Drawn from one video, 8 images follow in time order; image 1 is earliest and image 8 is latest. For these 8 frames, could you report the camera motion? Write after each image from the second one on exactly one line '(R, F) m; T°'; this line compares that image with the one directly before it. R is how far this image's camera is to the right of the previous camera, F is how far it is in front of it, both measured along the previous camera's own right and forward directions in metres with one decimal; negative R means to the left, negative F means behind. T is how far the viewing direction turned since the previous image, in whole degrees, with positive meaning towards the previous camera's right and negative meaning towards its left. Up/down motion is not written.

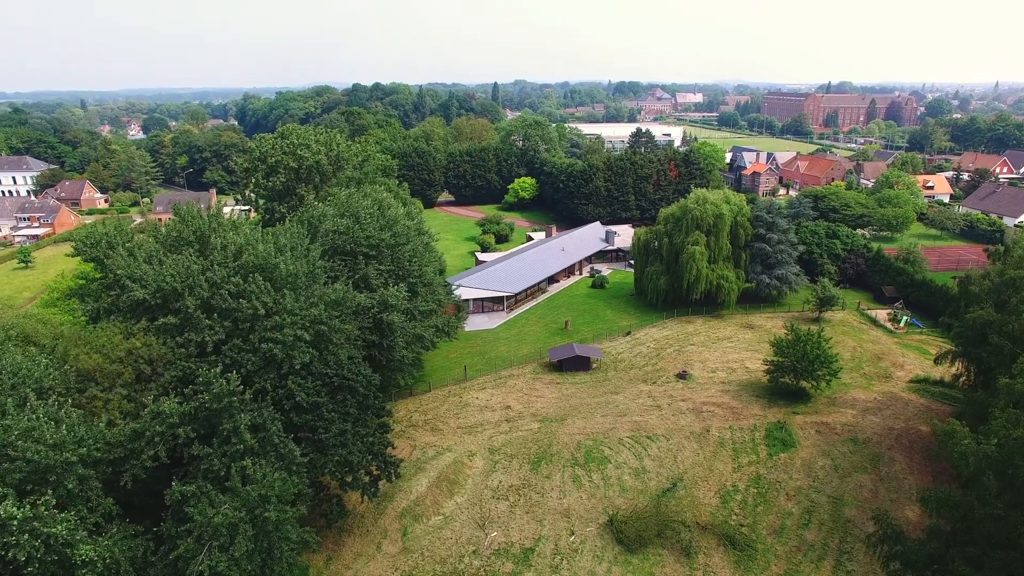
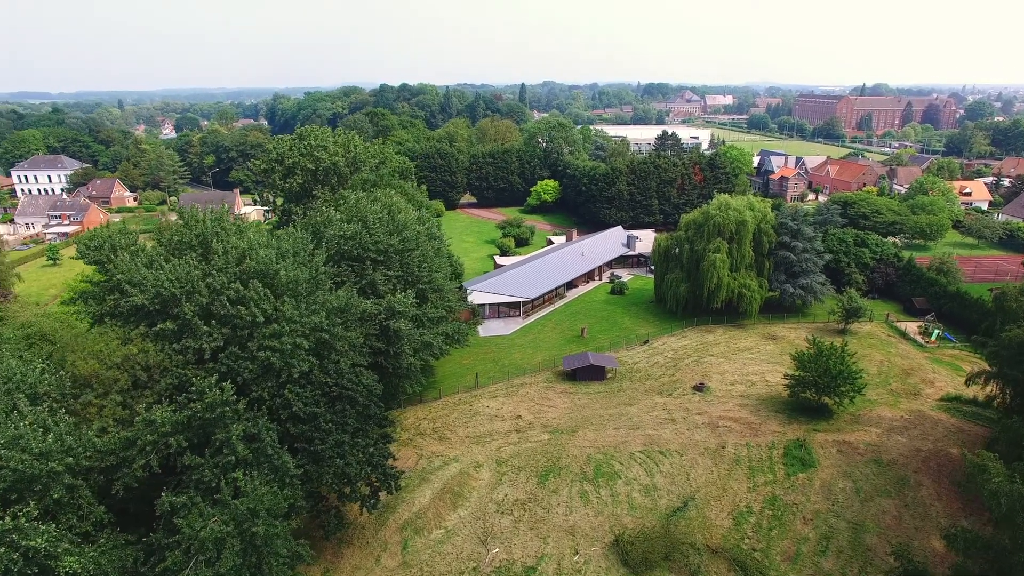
(+0.7, +0.7) m; -2°
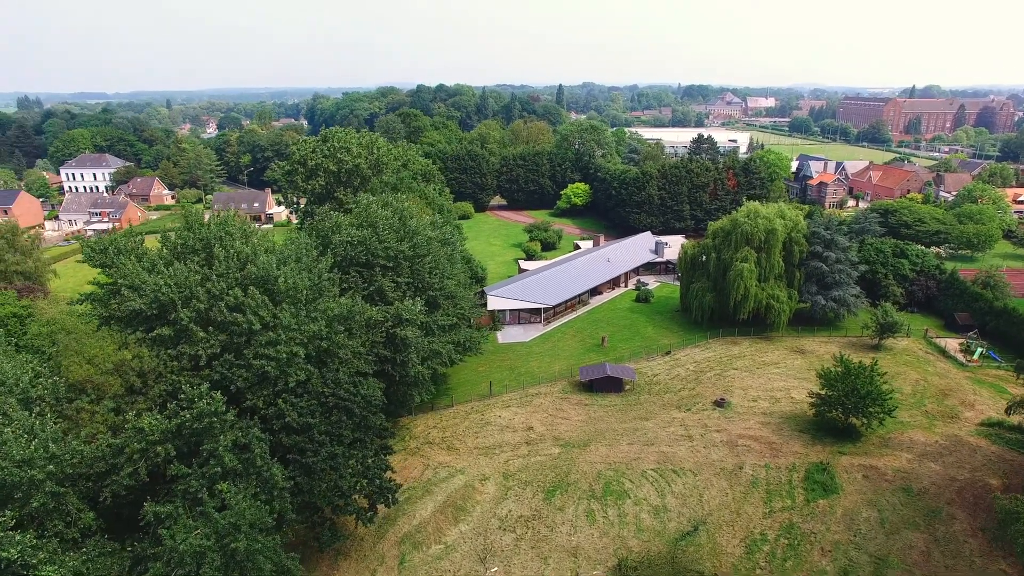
(+1.1, +0.8) m; -3°
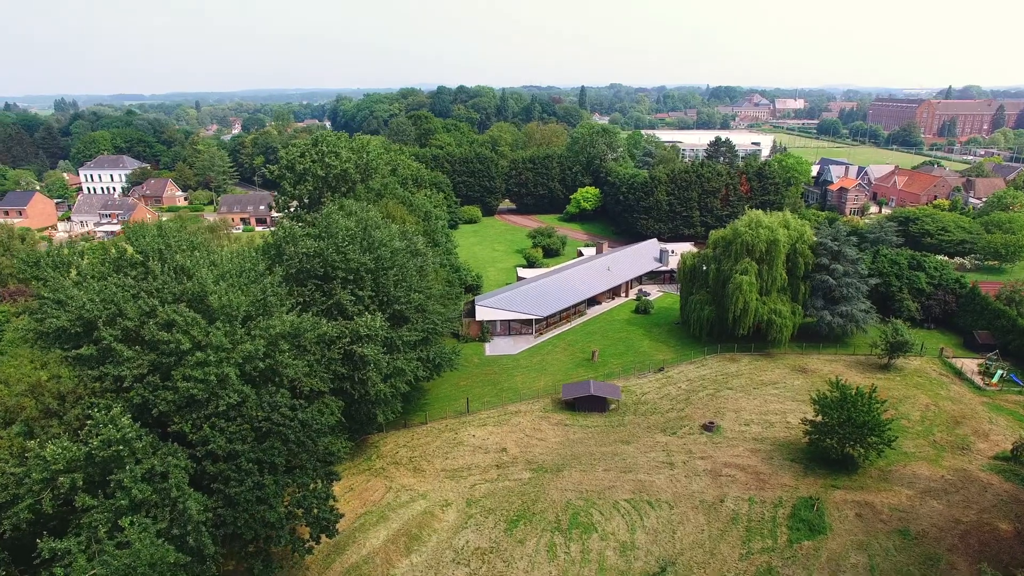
(+2.5, +1.7) m; -3°
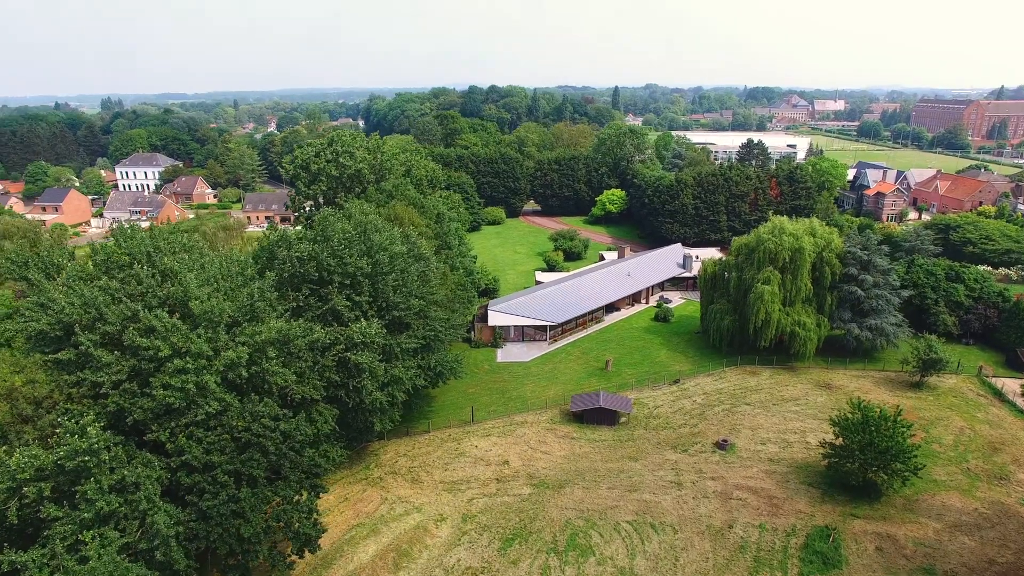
(+1.2, +1.1) m; -3°
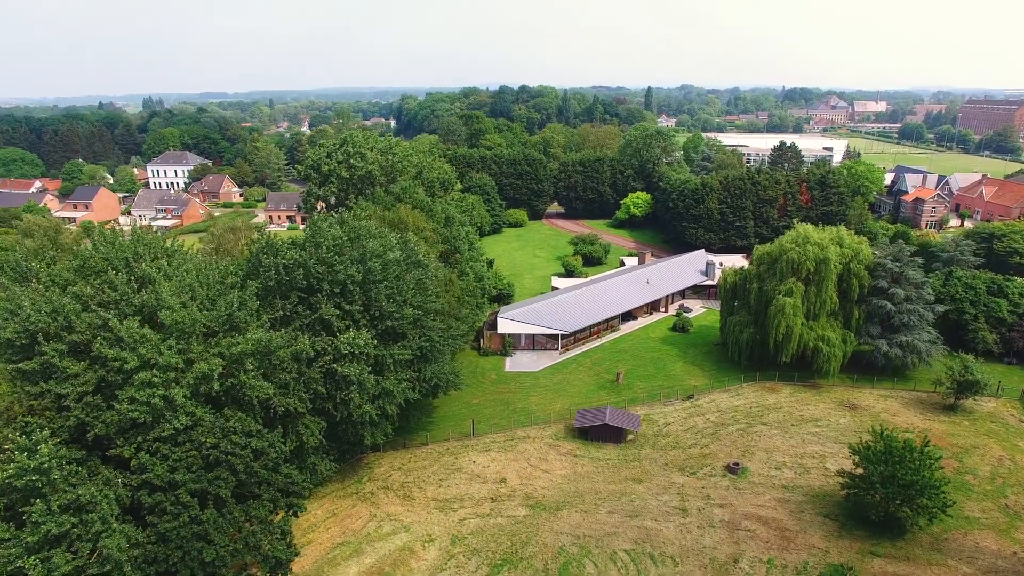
(+1.4, +1.4) m; -3°
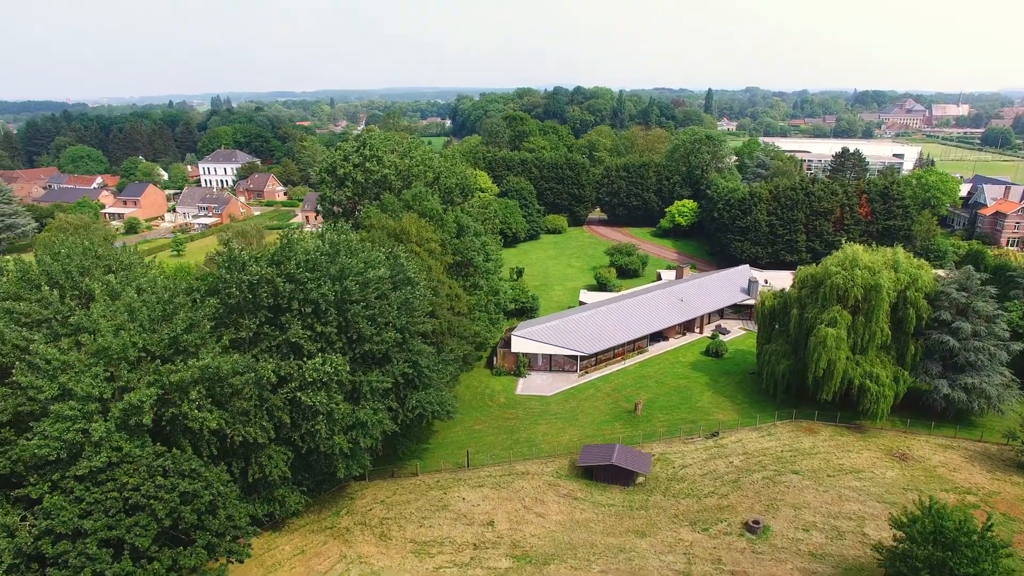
(+2.4, +2.8) m; -5°
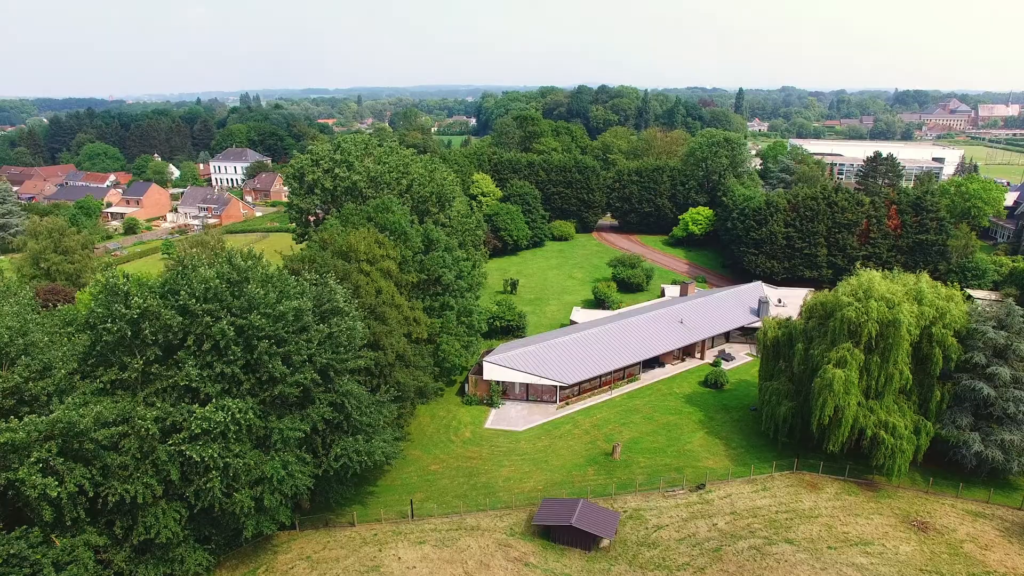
(+3.0, +3.7) m; -3°
